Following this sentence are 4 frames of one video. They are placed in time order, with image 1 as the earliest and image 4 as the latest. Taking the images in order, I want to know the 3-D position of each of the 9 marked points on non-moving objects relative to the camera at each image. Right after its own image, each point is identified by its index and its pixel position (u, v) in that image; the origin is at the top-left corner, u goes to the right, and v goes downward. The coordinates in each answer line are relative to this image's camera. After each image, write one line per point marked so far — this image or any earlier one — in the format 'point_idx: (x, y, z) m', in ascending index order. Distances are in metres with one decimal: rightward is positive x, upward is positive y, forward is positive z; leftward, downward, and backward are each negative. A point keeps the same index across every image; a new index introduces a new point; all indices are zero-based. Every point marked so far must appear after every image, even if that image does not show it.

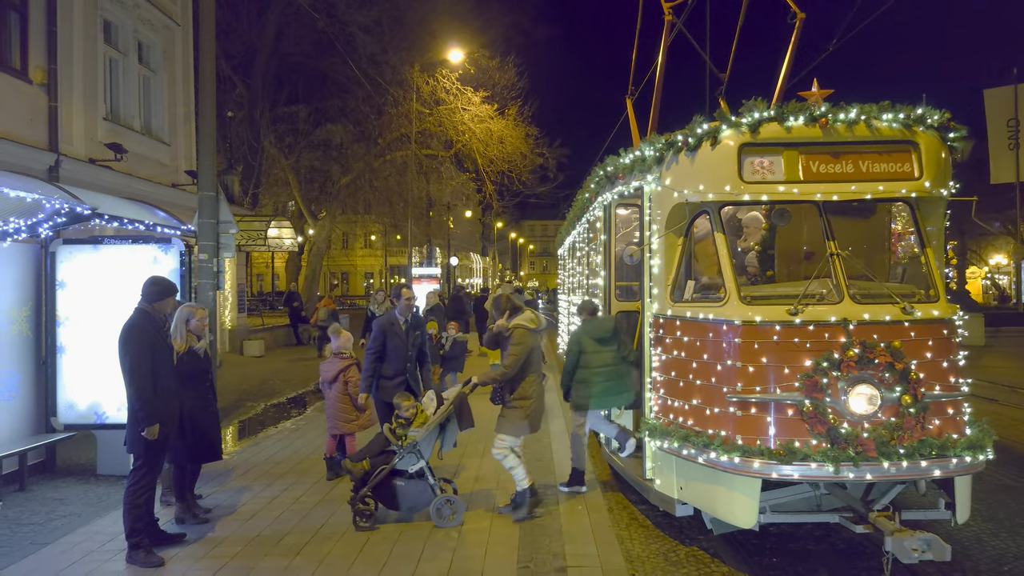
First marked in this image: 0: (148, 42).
0: (-7.1, +4.8, +14.4) m
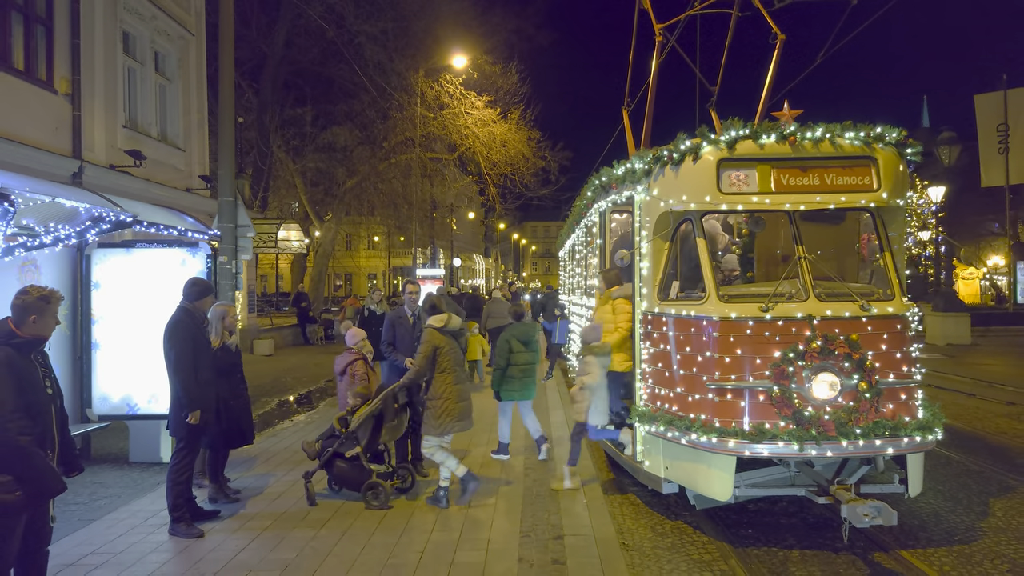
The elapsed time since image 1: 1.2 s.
0: (-7.0, +4.8, +15.0) m
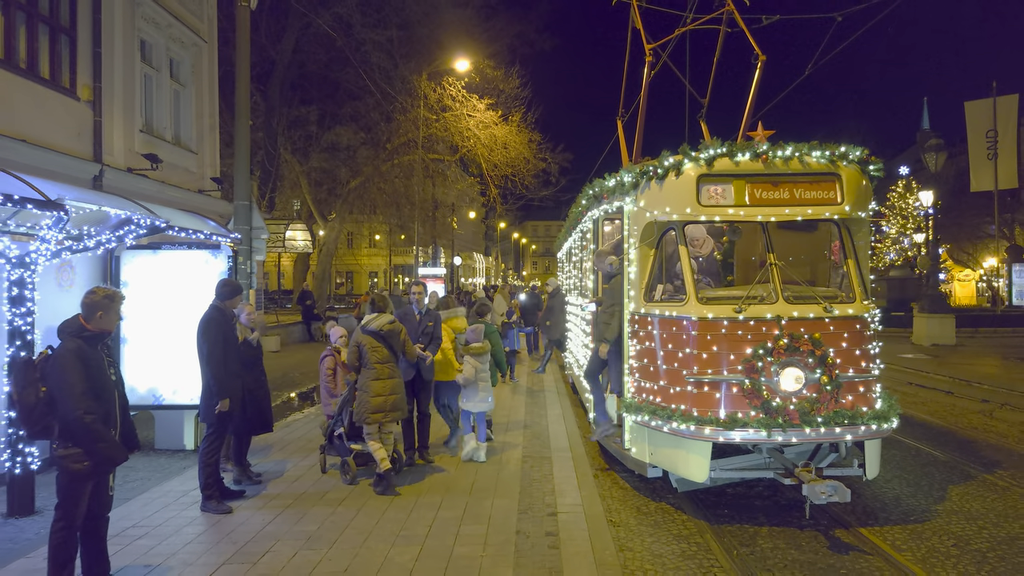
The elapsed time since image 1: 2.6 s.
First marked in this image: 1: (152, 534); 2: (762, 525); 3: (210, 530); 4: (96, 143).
0: (-7.0, +4.8, +15.6) m
1: (-2.7, -1.8, +5.6) m
2: (+2.0, -1.9, +5.8) m
3: (-2.3, -1.8, +5.7) m
4: (-6.9, +2.4, +12.4) m
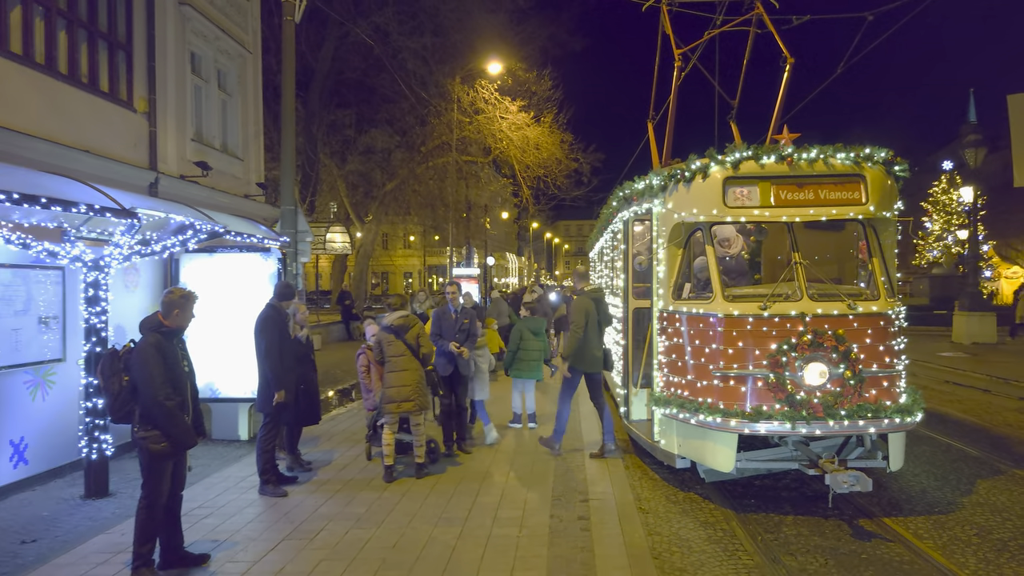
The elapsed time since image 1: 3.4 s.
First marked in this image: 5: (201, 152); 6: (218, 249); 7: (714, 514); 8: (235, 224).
0: (-6.3, +4.8, +16.3) m
1: (-2.4, -1.8, +6.1) m
2: (+2.3, -1.8, +6.1) m
3: (-2.0, -1.8, +6.1) m
4: (-6.3, +2.4, +13.0) m
5: (-6.2, +2.7, +14.8) m
6: (-3.6, +0.5, +9.2) m
7: (+1.7, -1.9, +6.1) m
8: (-3.4, +0.8, +9.0) m
